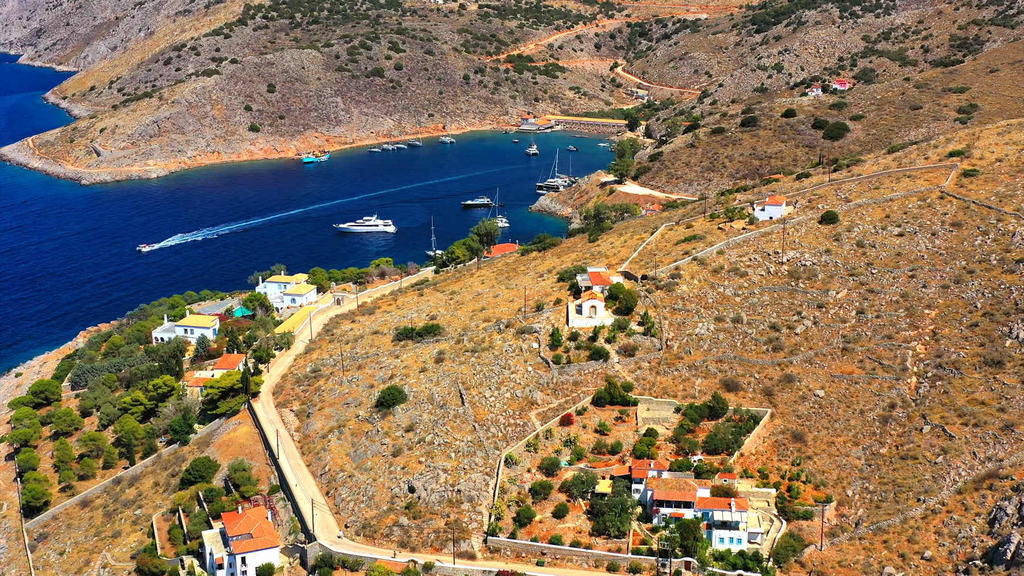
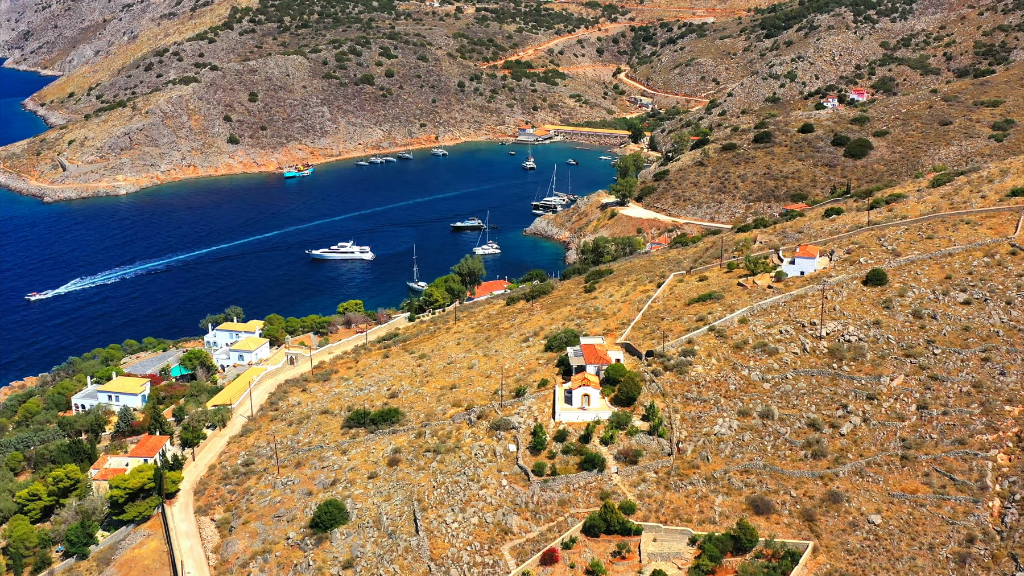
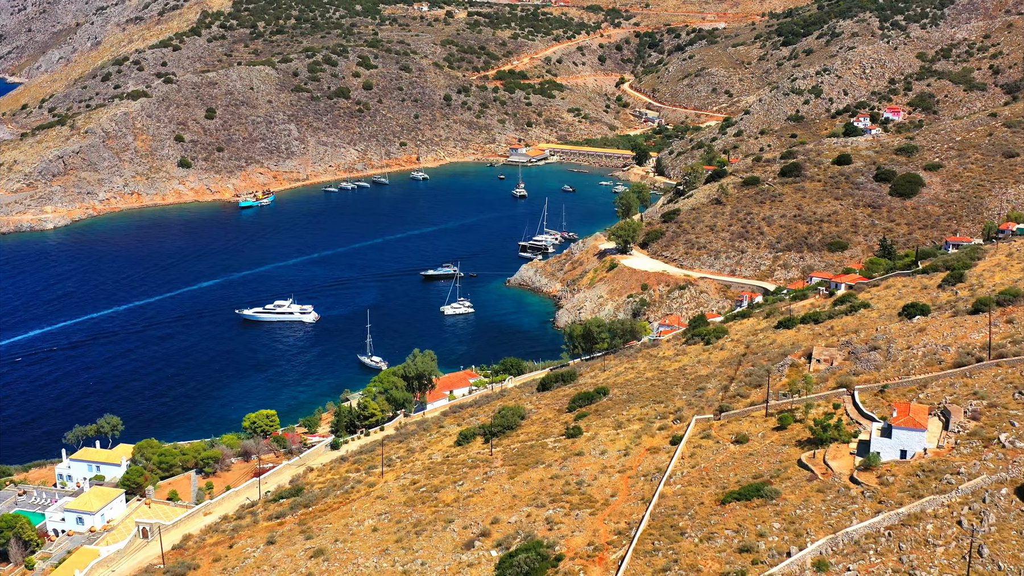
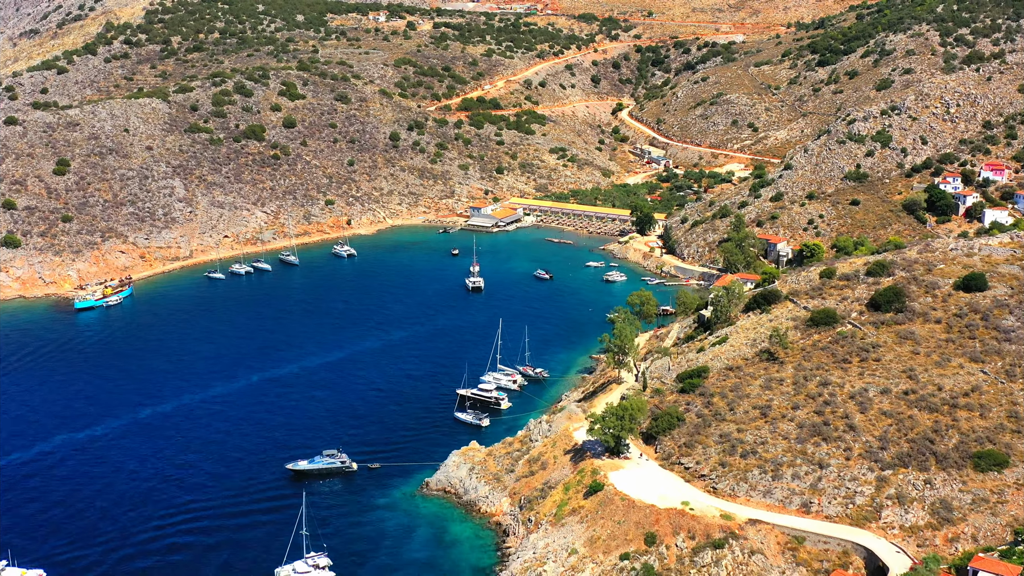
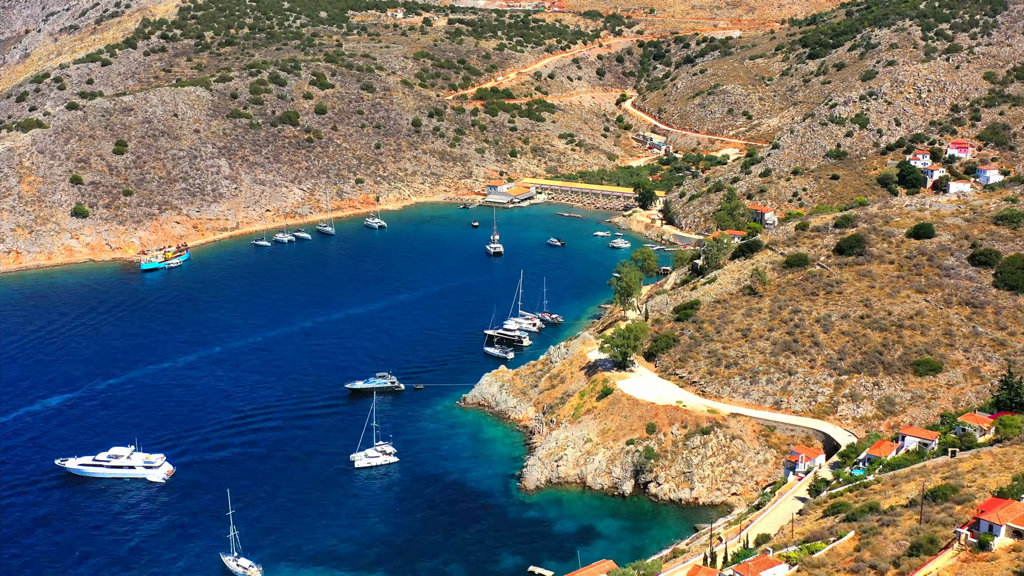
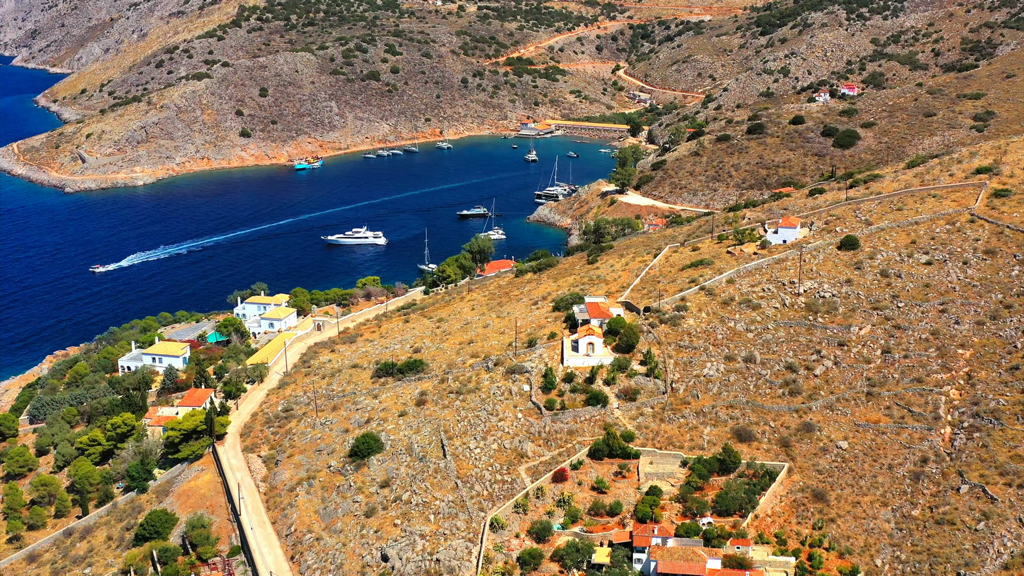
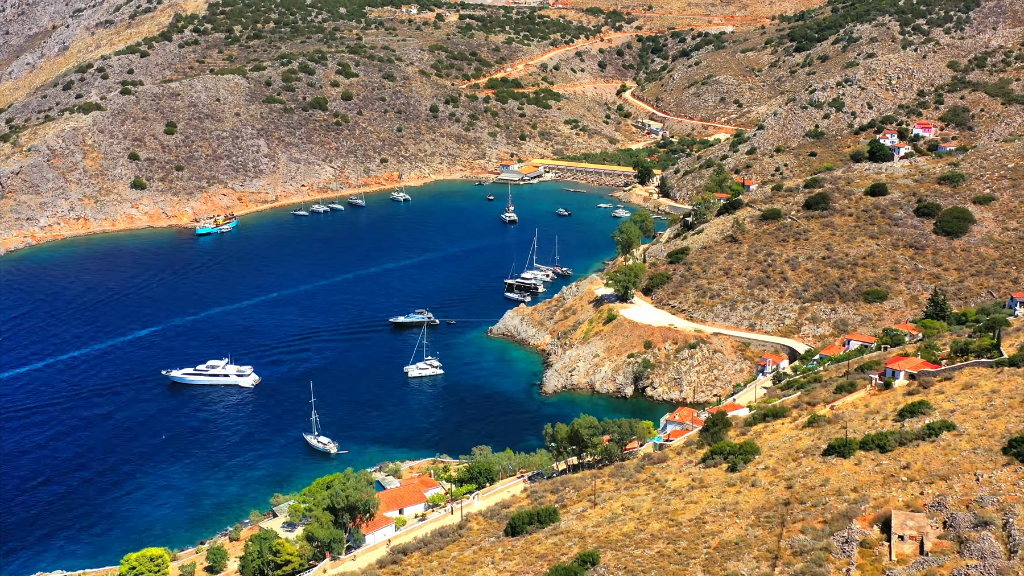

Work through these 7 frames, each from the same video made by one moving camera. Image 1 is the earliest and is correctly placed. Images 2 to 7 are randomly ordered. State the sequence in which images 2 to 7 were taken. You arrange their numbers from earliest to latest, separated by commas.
6, 2, 3, 7, 5, 4
